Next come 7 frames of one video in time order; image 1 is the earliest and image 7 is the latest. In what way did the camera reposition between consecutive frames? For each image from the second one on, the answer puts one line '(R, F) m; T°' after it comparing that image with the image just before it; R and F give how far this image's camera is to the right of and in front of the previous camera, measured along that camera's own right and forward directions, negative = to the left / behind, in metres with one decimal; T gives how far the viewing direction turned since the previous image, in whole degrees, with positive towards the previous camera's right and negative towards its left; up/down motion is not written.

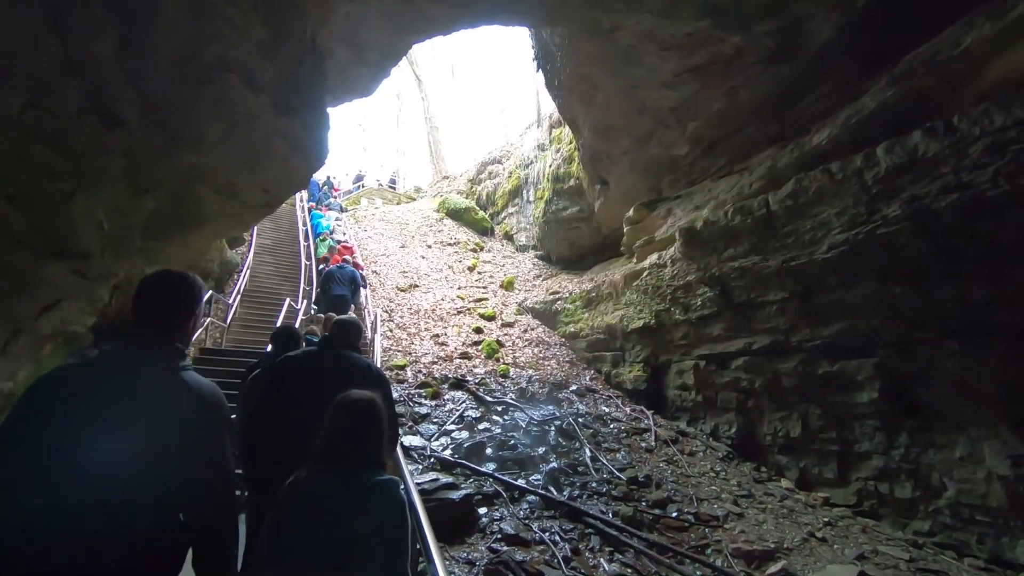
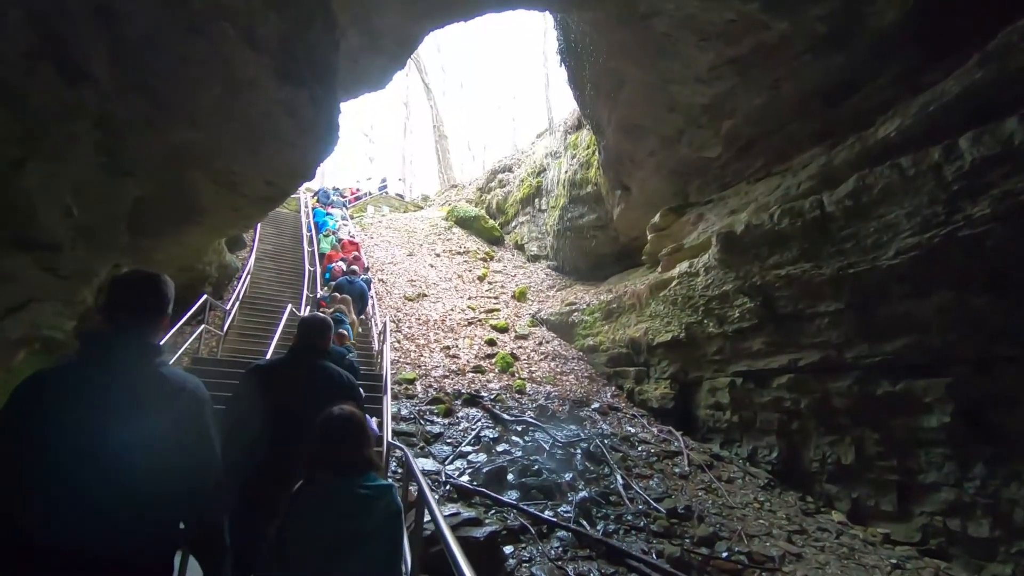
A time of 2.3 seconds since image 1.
(-0.3, +0.8) m; 0°
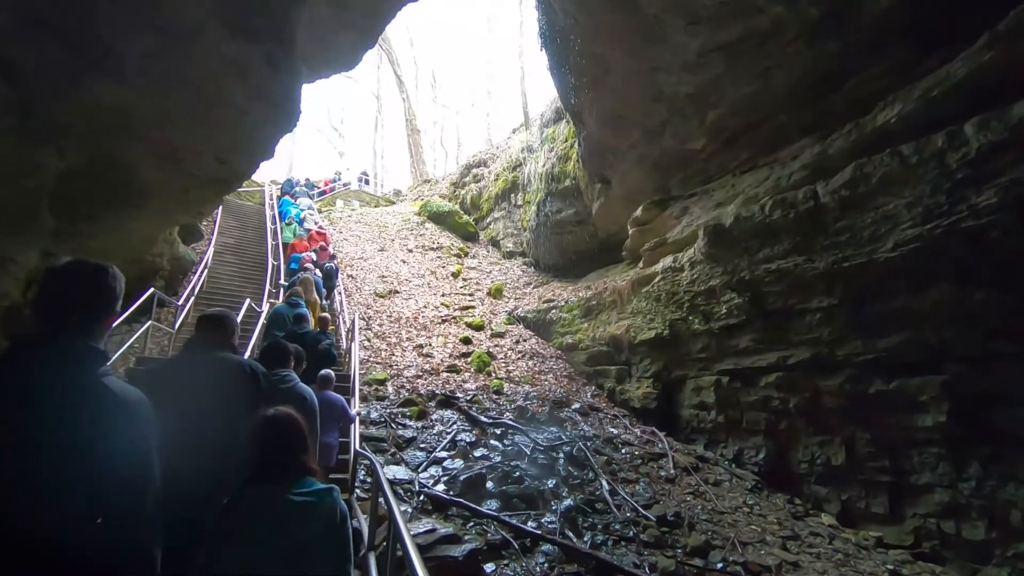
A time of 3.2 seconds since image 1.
(-0.1, +0.5) m; +3°
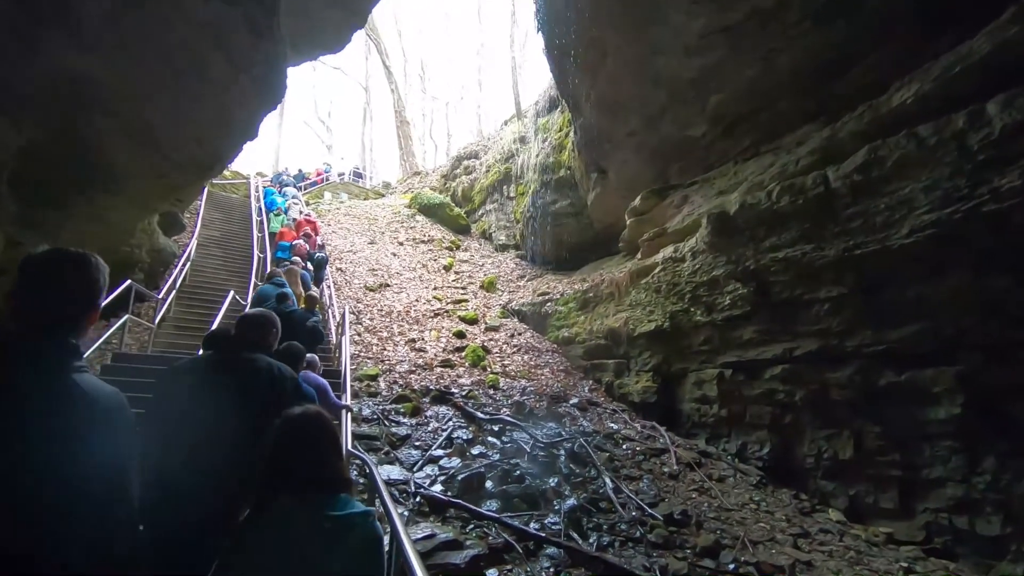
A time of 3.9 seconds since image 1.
(-0.1, +0.3) m; +1°
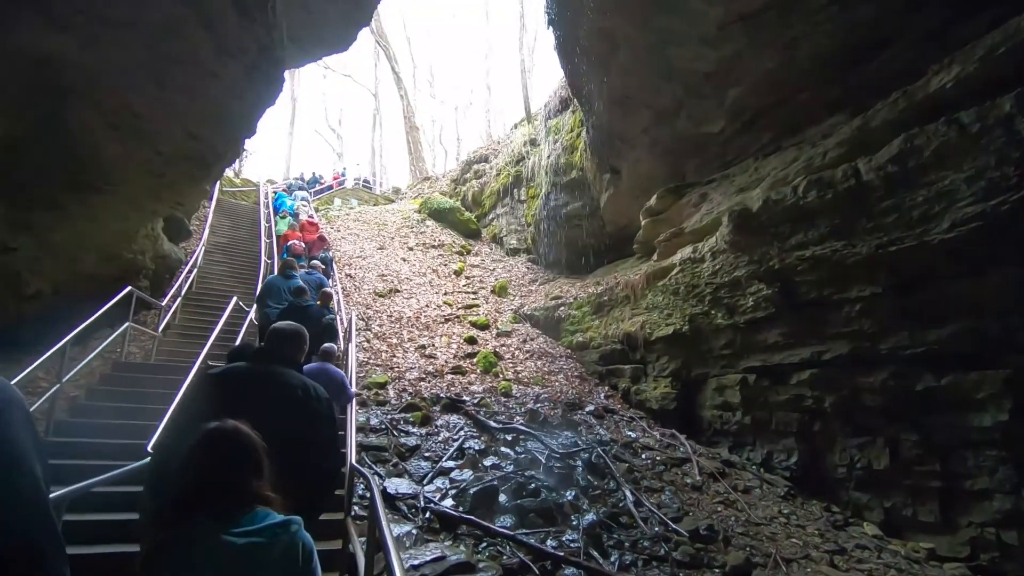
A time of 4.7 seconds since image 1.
(0.0, +0.3) m; -1°
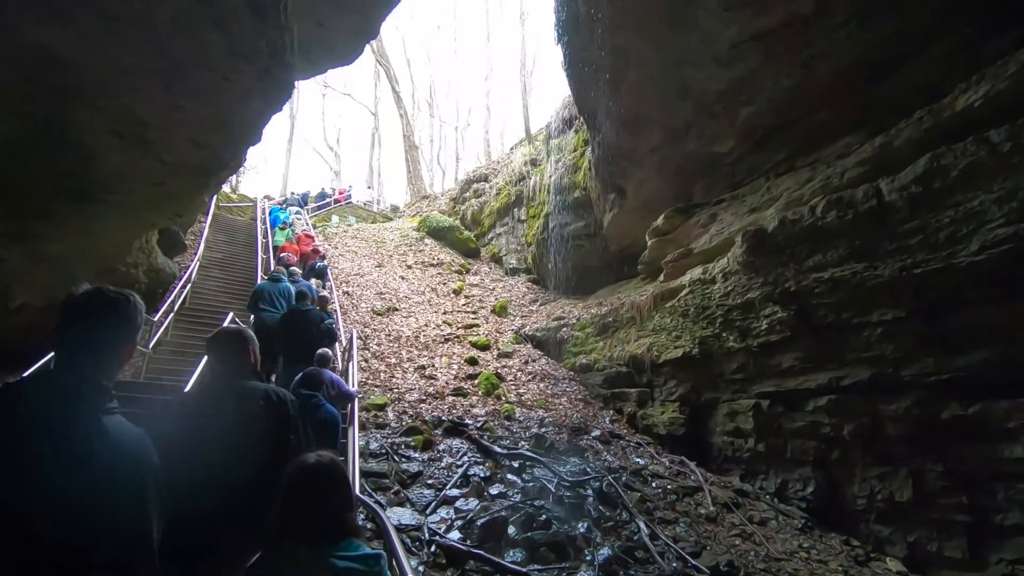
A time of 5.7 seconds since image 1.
(-0.2, +0.3) m; +1°
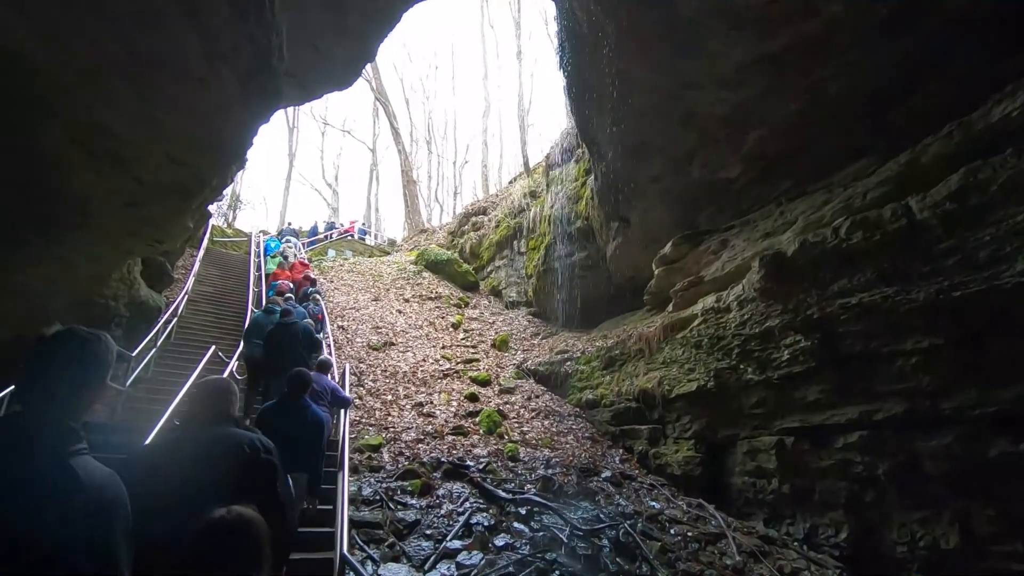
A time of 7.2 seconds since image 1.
(-0.1, +0.5) m; 0°
